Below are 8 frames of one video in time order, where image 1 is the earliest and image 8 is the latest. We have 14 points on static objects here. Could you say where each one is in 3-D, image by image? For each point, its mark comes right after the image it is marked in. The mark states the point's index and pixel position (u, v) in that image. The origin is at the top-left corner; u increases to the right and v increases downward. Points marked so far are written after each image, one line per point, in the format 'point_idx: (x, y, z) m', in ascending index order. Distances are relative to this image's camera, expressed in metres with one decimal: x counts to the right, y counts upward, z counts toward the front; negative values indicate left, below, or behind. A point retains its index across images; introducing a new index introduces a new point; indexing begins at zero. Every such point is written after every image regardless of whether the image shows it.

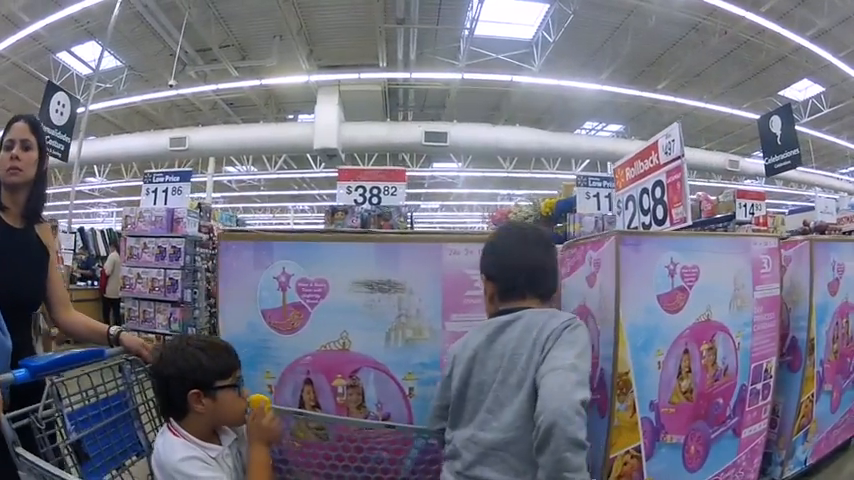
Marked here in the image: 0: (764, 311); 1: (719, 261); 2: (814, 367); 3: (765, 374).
0: (+1.4, -0.3, +1.8) m
1: (+1.1, -0.1, +1.7) m
2: (+1.8, -0.6, +2.1) m
3: (+1.4, -0.6, +1.9) m
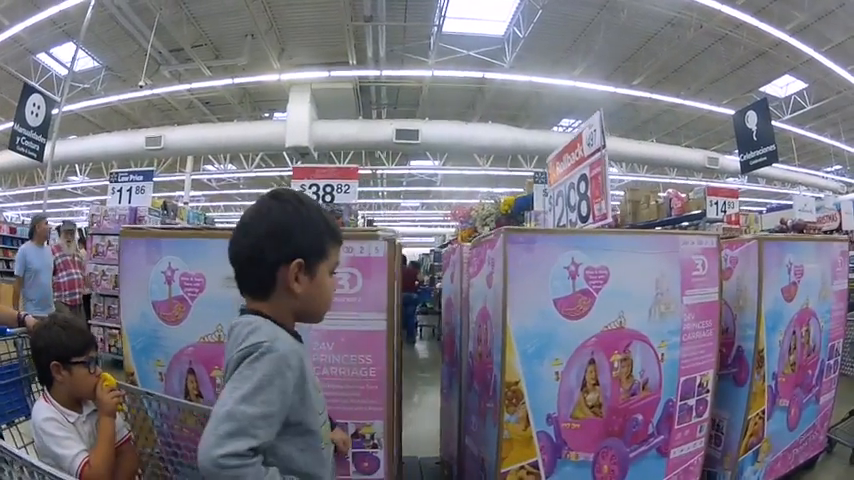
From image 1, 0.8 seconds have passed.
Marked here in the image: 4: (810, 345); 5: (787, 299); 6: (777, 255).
0: (+1.0, -0.3, +1.7) m
1: (+0.7, -0.1, +1.6) m
2: (+1.5, -0.6, +2.0) m
3: (+1.0, -0.6, +1.8) m
4: (+1.8, -0.5, +2.2) m
5: (+1.6, -0.3, +2.0) m
6: (+1.5, -0.1, +1.9) m
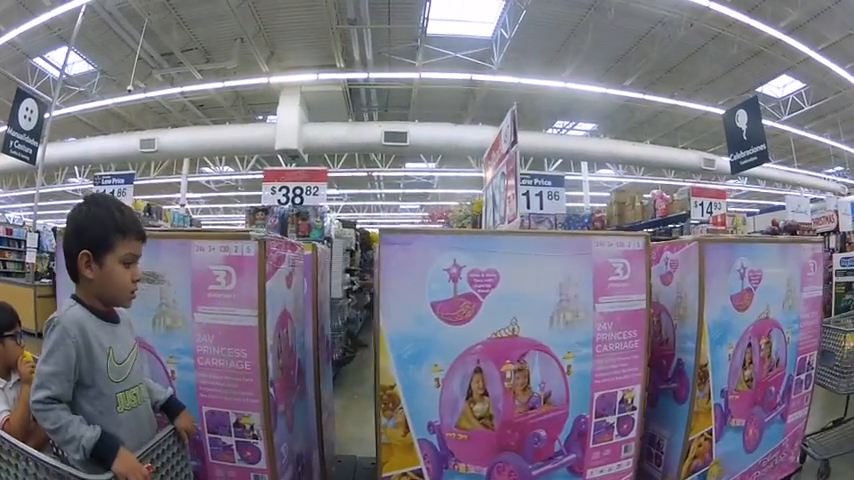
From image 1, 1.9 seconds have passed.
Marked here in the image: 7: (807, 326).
0: (+0.7, -0.3, +1.6) m
1: (+0.4, -0.1, +1.6) m
2: (+1.1, -0.6, +1.8) m
3: (+0.7, -0.6, +1.7) m
4: (+1.5, -0.5, +2.0) m
5: (+1.3, -0.3, +1.9) m
6: (+1.2, -0.1, +1.8) m
7: (+1.7, -0.4, +2.1) m
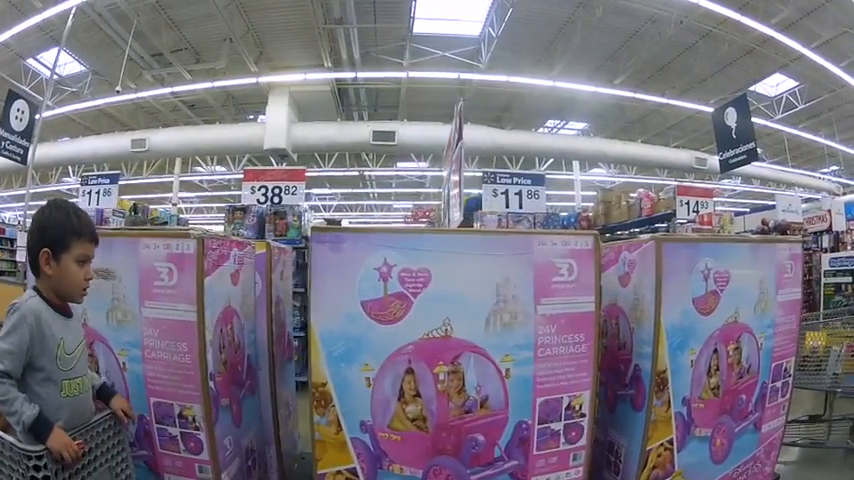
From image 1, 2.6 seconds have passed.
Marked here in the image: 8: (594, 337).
0: (+0.5, -0.3, +1.6) m
1: (+0.1, -0.1, +1.5) m
2: (+0.9, -0.6, +1.7) m
3: (+0.5, -0.6, +1.6) m
4: (+1.3, -0.5, +1.9) m
5: (+1.1, -0.3, +1.8) m
6: (+1.0, -0.1, +1.7) m
7: (+1.5, -0.4, +2.0) m
8: (+0.6, -0.3, +1.6) m
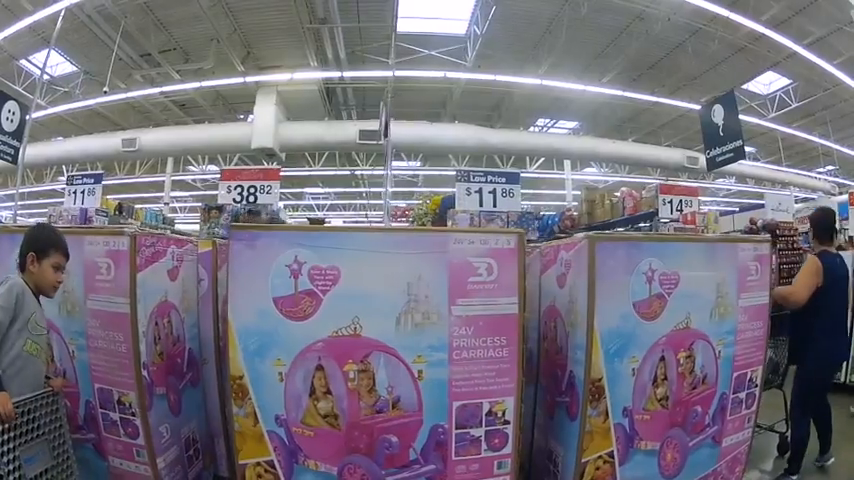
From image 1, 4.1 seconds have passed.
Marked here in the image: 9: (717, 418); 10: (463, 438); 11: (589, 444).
0: (+0.2, -0.3, +1.5) m
1: (-0.1, -0.1, +1.5) m
2: (+0.7, -0.6, +1.6) m
3: (+0.2, -0.6, +1.5) m
4: (+1.0, -0.5, +1.8) m
5: (+0.8, -0.3, +1.7) m
6: (+0.7, -0.1, +1.6) m
7: (+1.3, -0.4, +1.9) m
8: (+0.3, -0.3, +1.5) m
9: (+1.1, -0.7, +1.9) m
10: (+0.1, -0.7, +1.5) m
11: (+0.6, -0.7, +1.6) m
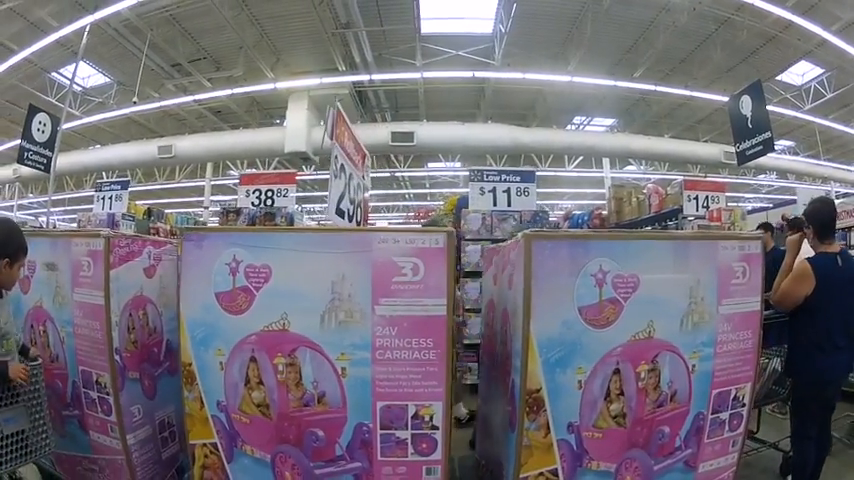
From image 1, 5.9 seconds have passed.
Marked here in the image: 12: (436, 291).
0: (-0.1, -0.3, +1.5) m
1: (-0.4, -0.1, +1.5) m
2: (+0.4, -0.6, +1.5) m
3: (-0.1, -0.6, +1.5) m
4: (+0.8, -0.5, +1.6) m
5: (+0.6, -0.3, +1.5) m
6: (+0.5, -0.1, +1.5) m
7: (+1.1, -0.4, +1.6) m
8: (+0.1, -0.3, +1.5) m
9: (+0.9, -0.7, +1.6) m
10: (-0.1, -0.6, +1.5) m
11: (+0.3, -0.7, +1.5) m
12: (0.0, -0.2, +1.5) m
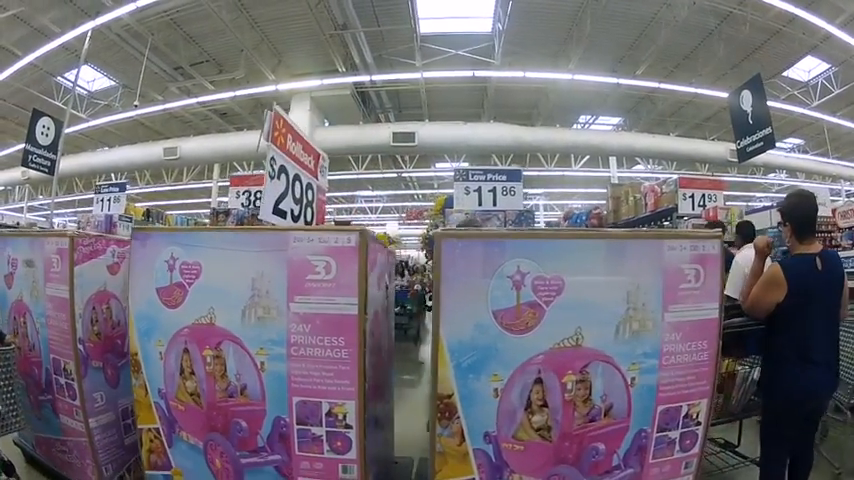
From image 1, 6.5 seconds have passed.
0: (-0.4, -0.3, +1.5) m
1: (-0.7, -0.1, +1.6) m
2: (+0.1, -0.6, +1.5) m
3: (-0.3, -0.6, +1.5) m
4: (+0.5, -0.5, +1.5) m
5: (+0.3, -0.3, +1.5) m
6: (+0.2, -0.1, +1.4) m
7: (+0.8, -0.4, +1.5) m
8: (-0.2, -0.3, +1.5) m
9: (+0.7, -0.7, +1.5) m
10: (-0.4, -0.6, +1.5) m
11: (0.0, -0.7, +1.5) m
12: (-0.3, -0.2, +1.5) m
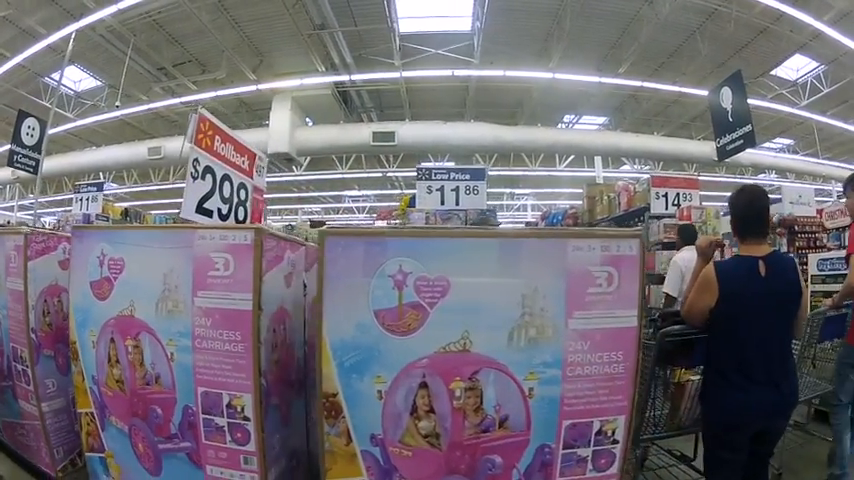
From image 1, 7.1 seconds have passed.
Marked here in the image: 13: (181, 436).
0: (-0.7, -0.3, +1.6) m
1: (-1.0, -0.1, +1.7) m
2: (-0.2, -0.6, +1.5) m
3: (-0.7, -0.6, +1.6) m
4: (+0.2, -0.5, +1.5) m
5: (-0.1, -0.3, +1.5) m
6: (-0.2, -0.1, +1.5) m
7: (+0.5, -0.4, +1.5) m
8: (-0.6, -0.3, +1.5) m
9: (+0.3, -0.7, +1.5) m
10: (-0.8, -0.6, +1.6) m
11: (-0.3, -0.7, +1.5) m
12: (-0.6, -0.2, +1.5) m
13: (-0.9, -0.7, +1.7) m
